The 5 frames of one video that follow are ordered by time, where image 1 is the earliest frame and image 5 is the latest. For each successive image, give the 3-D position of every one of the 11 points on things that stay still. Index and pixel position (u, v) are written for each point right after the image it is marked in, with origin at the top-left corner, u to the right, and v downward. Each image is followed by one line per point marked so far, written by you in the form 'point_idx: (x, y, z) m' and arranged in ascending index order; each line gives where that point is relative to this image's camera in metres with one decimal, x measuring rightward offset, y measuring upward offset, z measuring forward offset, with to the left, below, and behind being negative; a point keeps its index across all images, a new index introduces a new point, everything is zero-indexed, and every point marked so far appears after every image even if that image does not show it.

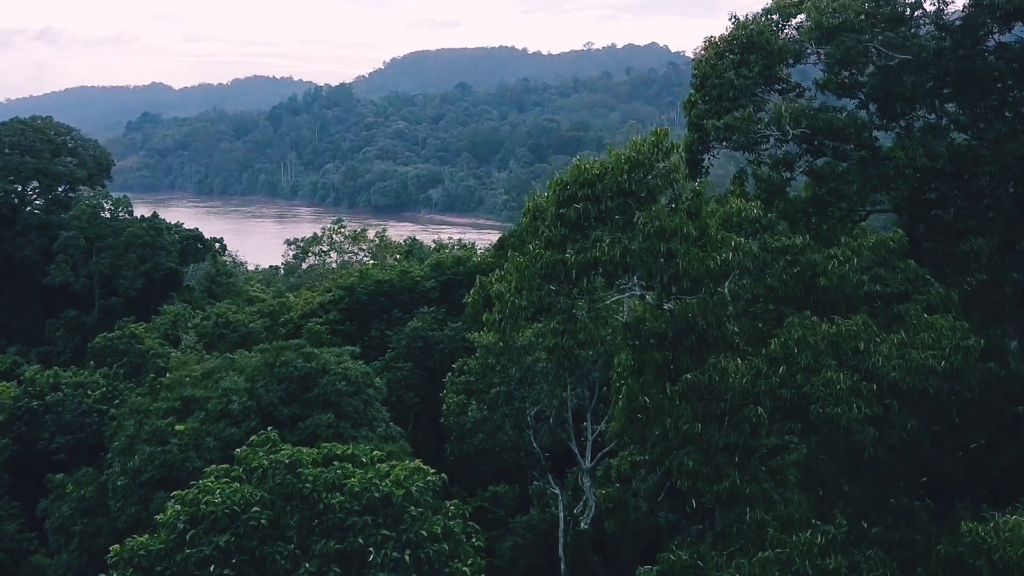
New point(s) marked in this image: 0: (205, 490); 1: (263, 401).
0: (-2.2, -1.5, +8.9) m
1: (-2.4, -1.1, +12.0) m
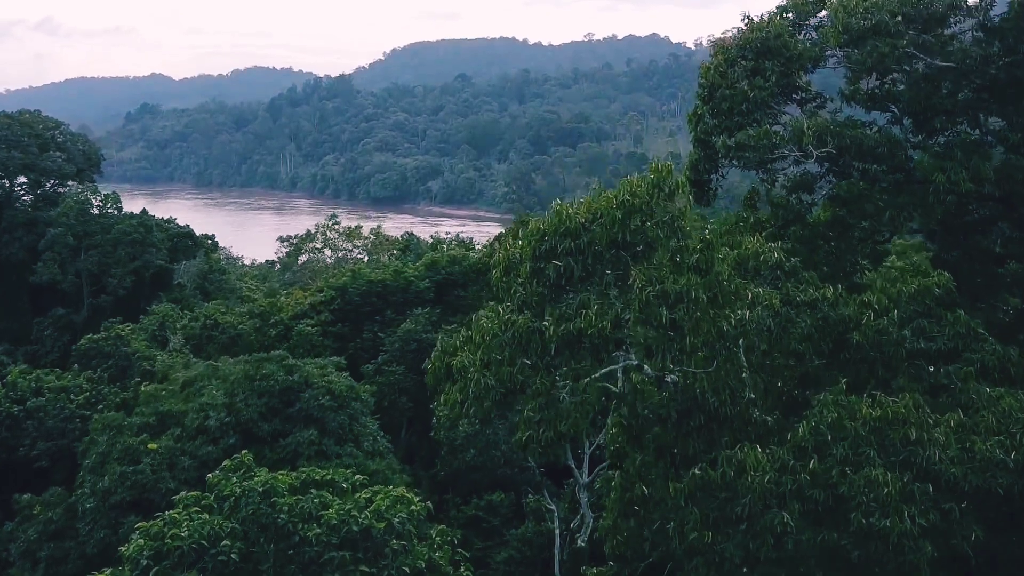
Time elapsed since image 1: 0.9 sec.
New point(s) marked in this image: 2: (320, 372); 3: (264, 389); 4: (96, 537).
0: (-2.3, -1.6, +8.3) m
1: (-2.5, -1.2, +11.3) m
2: (-1.9, -0.8, +12.0) m
3: (-2.4, -1.0, +11.6) m
4: (-3.5, -2.1, +10.2) m
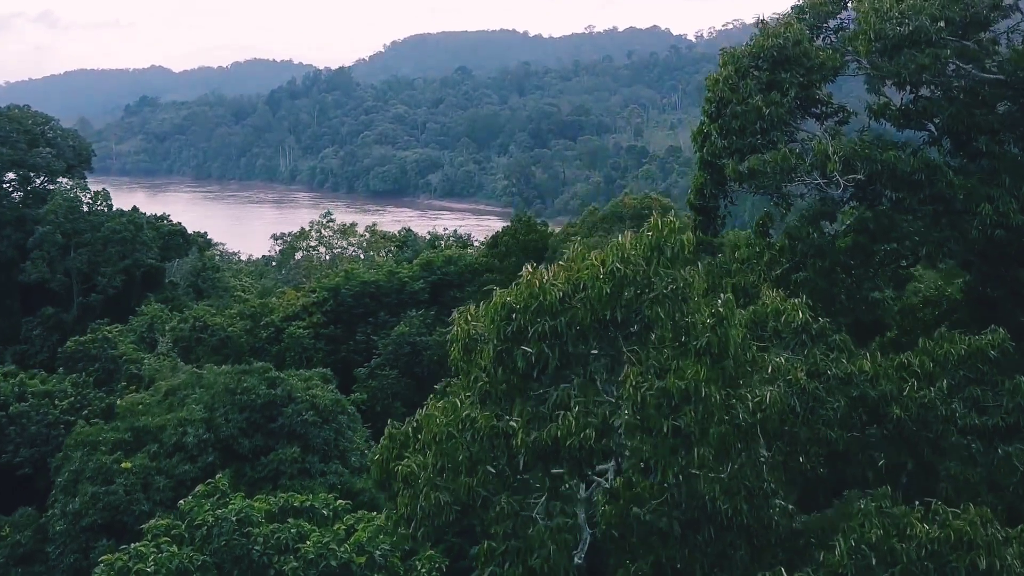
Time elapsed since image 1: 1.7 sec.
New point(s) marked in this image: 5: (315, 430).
0: (-2.4, -1.7, +7.7) m
1: (-2.6, -1.3, +10.8) m
2: (-2.0, -0.9, +11.5) m
3: (-2.4, -1.0, +11.1) m
4: (-3.5, -2.2, +9.7) m
5: (-1.8, -1.3, +11.0) m
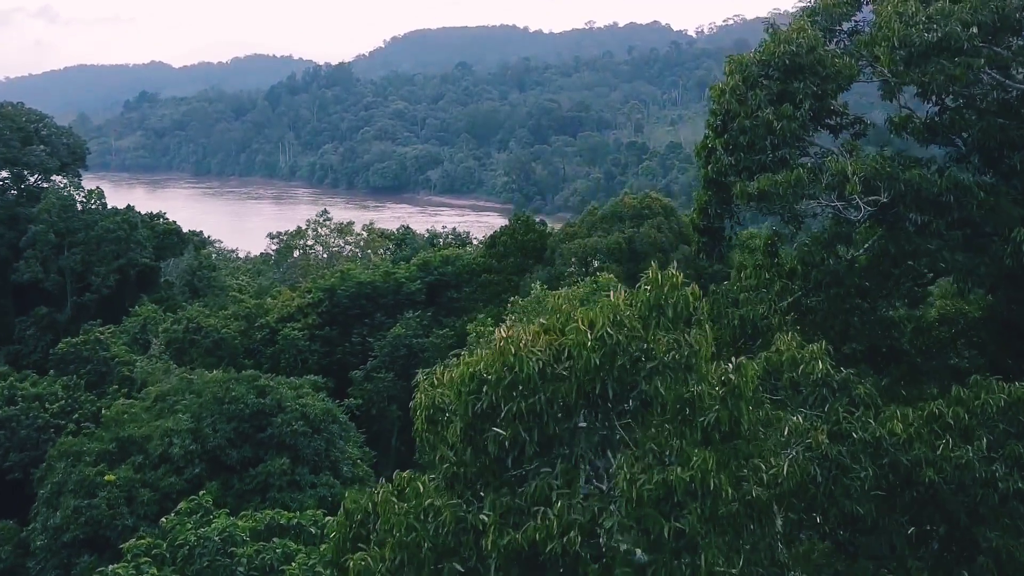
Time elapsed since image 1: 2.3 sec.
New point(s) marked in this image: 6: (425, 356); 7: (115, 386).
0: (-2.4, -1.8, +7.4) m
1: (-2.6, -1.3, +10.5) m
2: (-2.0, -1.0, +11.2) m
3: (-2.5, -1.1, +10.8) m
4: (-3.6, -2.2, +9.4) m
5: (-1.8, -1.3, +10.7) m
6: (-1.4, -1.1, +19.5) m
7: (-6.3, -1.5, +19.4) m
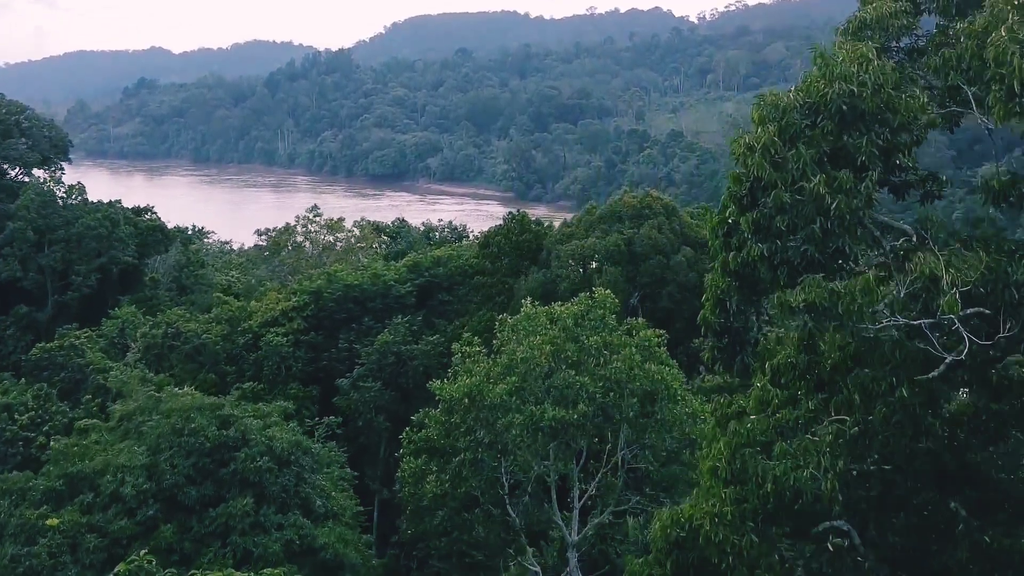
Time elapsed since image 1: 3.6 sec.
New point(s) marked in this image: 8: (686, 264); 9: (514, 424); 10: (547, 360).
0: (-2.5, -2.0, +6.5) m
1: (-2.7, -1.5, +9.6) m
2: (-2.1, -1.1, +10.2) m
3: (-2.6, -1.3, +9.9) m
4: (-3.7, -2.4, +8.4) m
5: (-1.9, -1.5, +9.7) m
6: (-1.5, -1.2, +18.6) m
7: (-6.4, -1.6, +18.5) m
8: (+2.8, +0.4, +19.6) m
9: (0.0, -1.1, +10.1) m
10: (+0.3, -0.6, +10.5) m
